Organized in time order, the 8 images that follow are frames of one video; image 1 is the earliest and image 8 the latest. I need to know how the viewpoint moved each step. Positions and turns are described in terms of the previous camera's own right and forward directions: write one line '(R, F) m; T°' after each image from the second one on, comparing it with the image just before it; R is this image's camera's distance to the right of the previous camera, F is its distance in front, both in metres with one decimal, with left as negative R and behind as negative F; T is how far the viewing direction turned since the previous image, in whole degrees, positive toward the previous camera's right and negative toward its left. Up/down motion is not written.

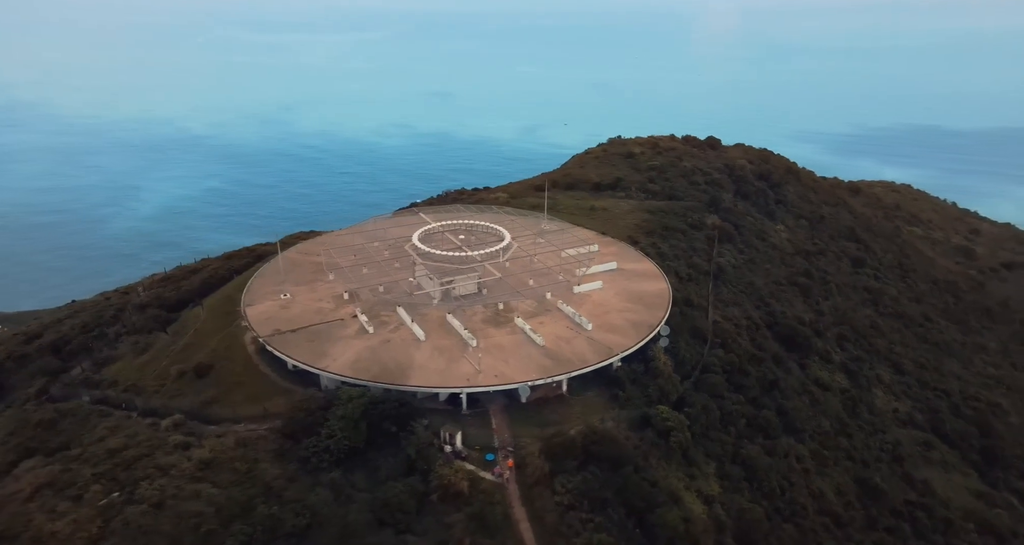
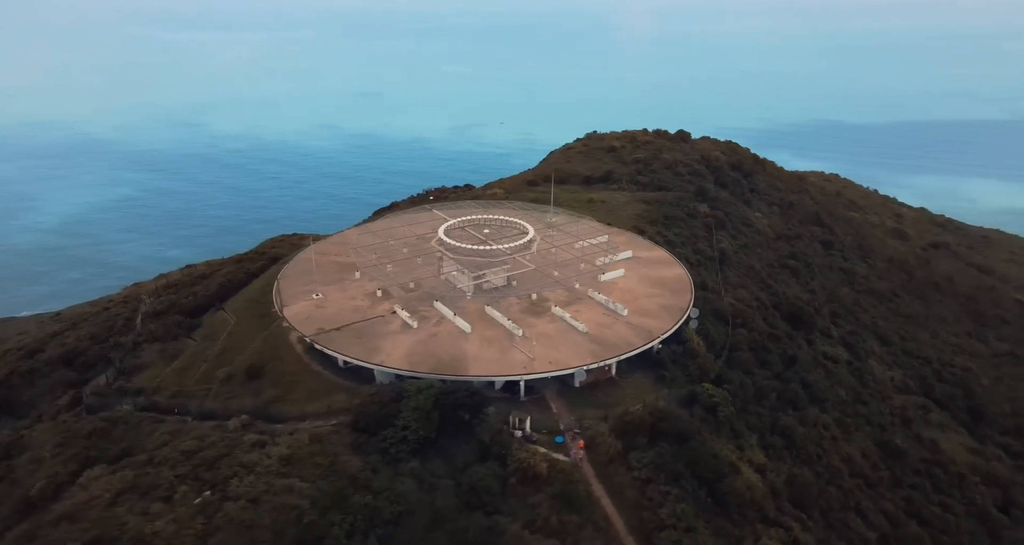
(-6.6, -0.8) m; +4°
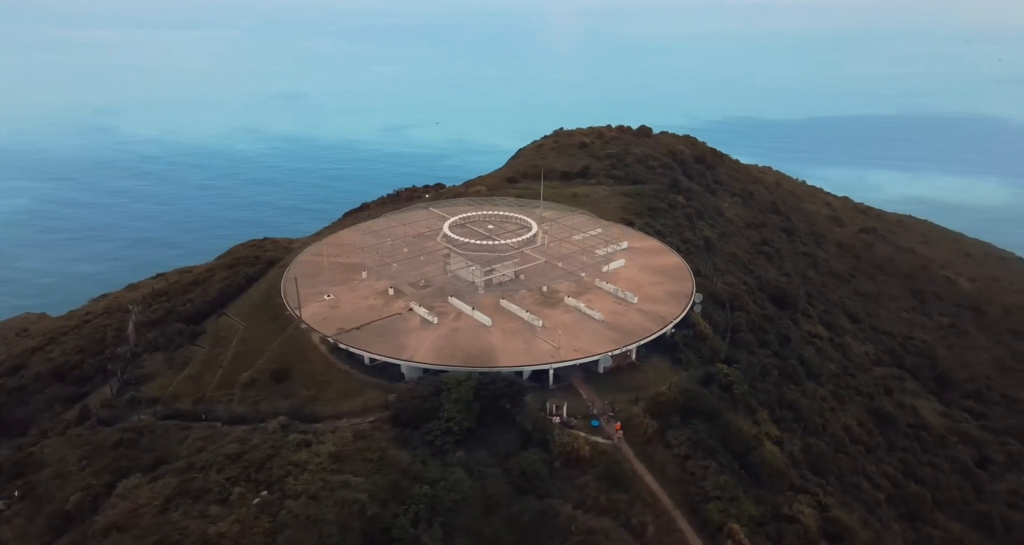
(-5.0, -0.7) m; +4°
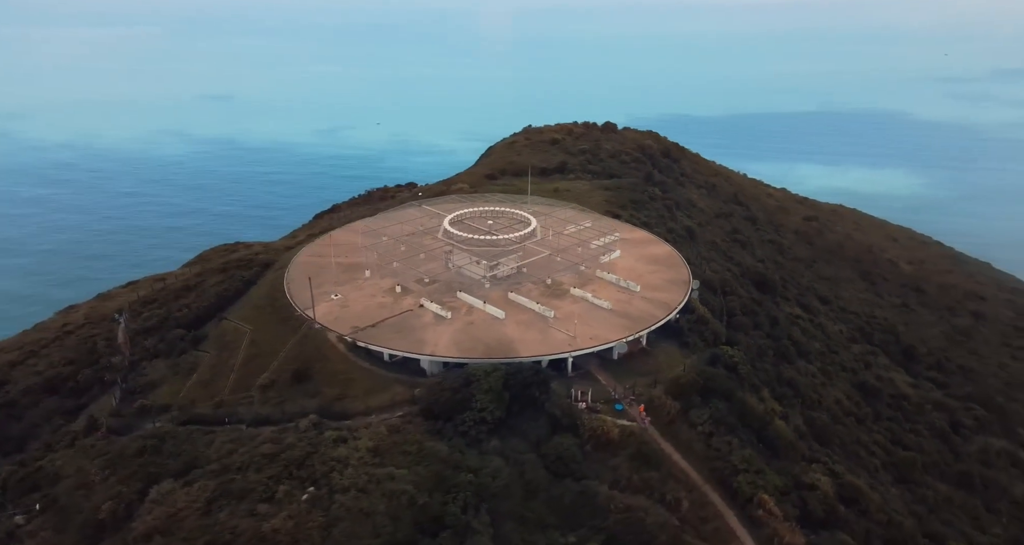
(-4.3, -0.7) m; +4°
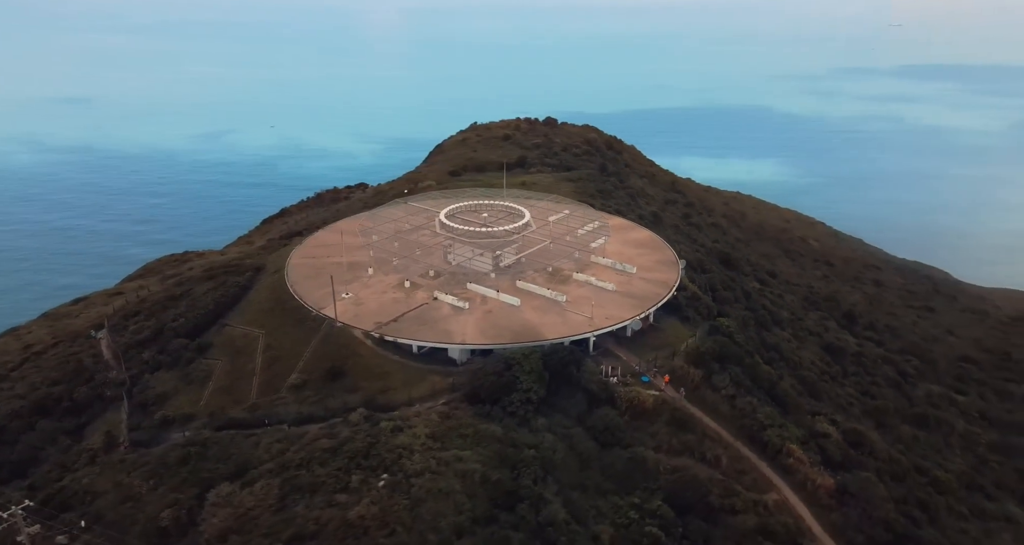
(-7.0, -1.3) m; +7°
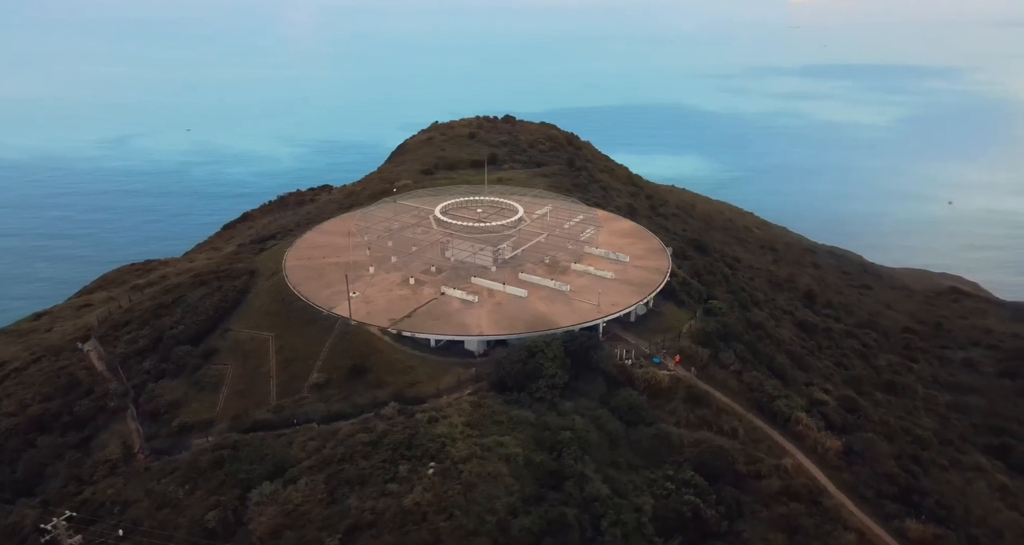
(-4.8, -1.0) m; +5°
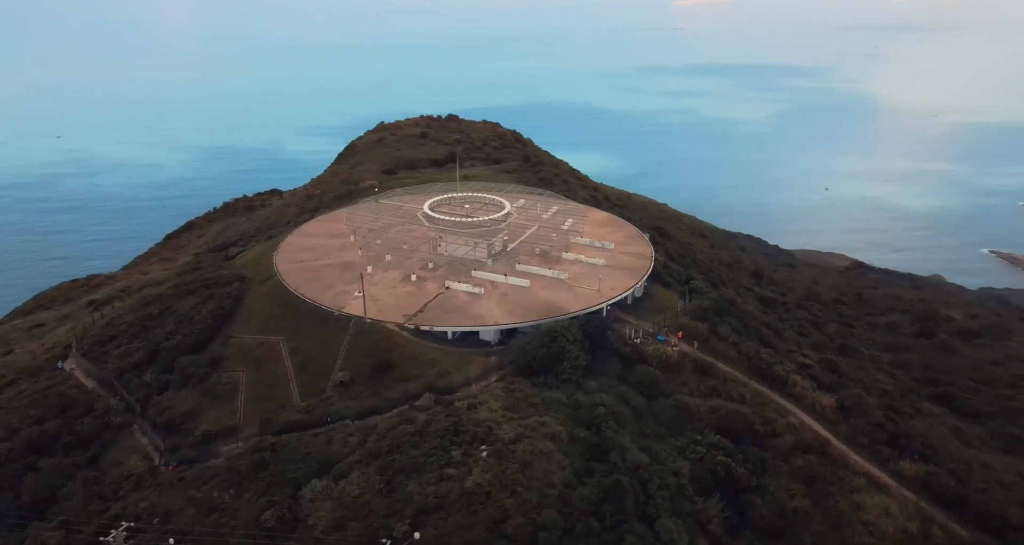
(-6.1, -1.3) m; +7°
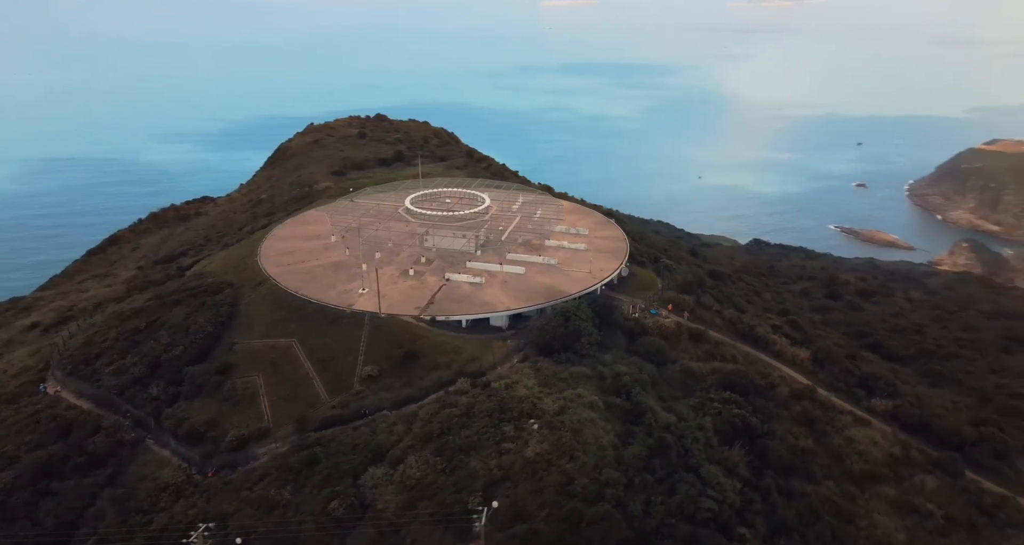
(-7.3, -1.8) m; +8°
